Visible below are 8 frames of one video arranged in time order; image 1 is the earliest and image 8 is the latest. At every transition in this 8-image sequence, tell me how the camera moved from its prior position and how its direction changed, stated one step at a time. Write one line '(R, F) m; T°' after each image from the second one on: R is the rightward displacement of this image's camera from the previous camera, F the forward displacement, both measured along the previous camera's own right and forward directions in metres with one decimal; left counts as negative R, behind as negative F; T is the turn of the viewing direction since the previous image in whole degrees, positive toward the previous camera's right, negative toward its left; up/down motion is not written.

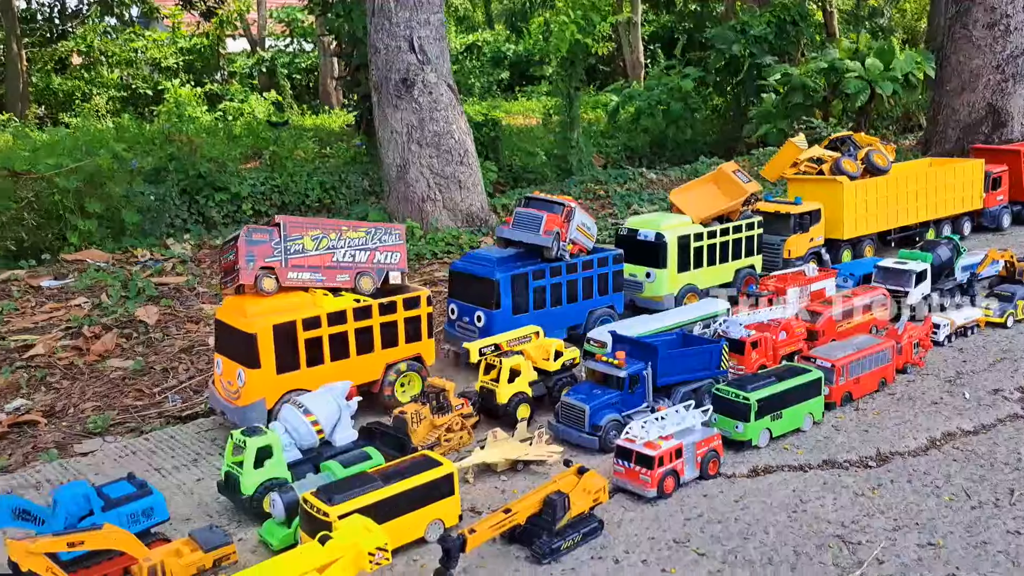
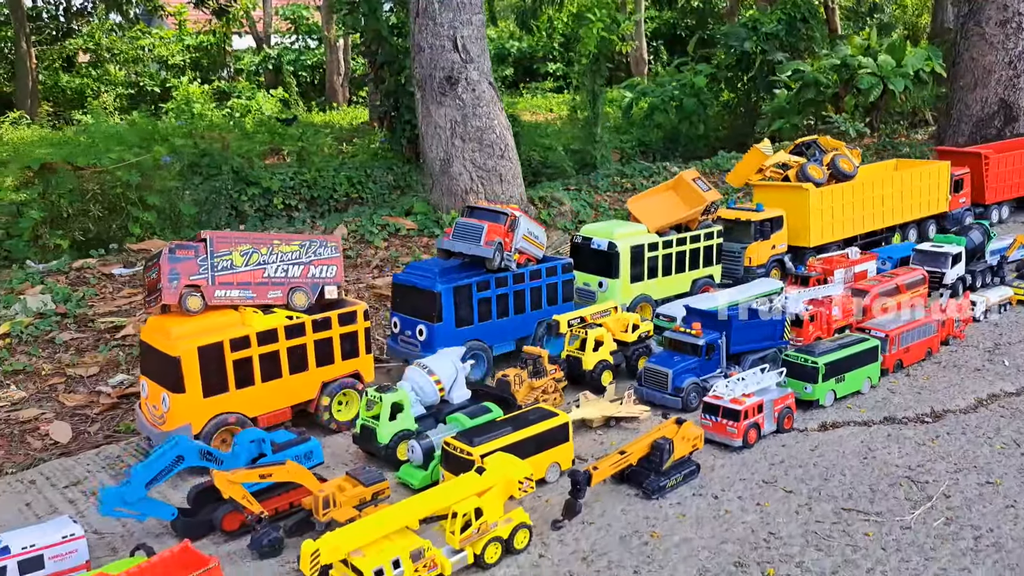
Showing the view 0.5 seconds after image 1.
(-1.1, -1.1) m; 0°
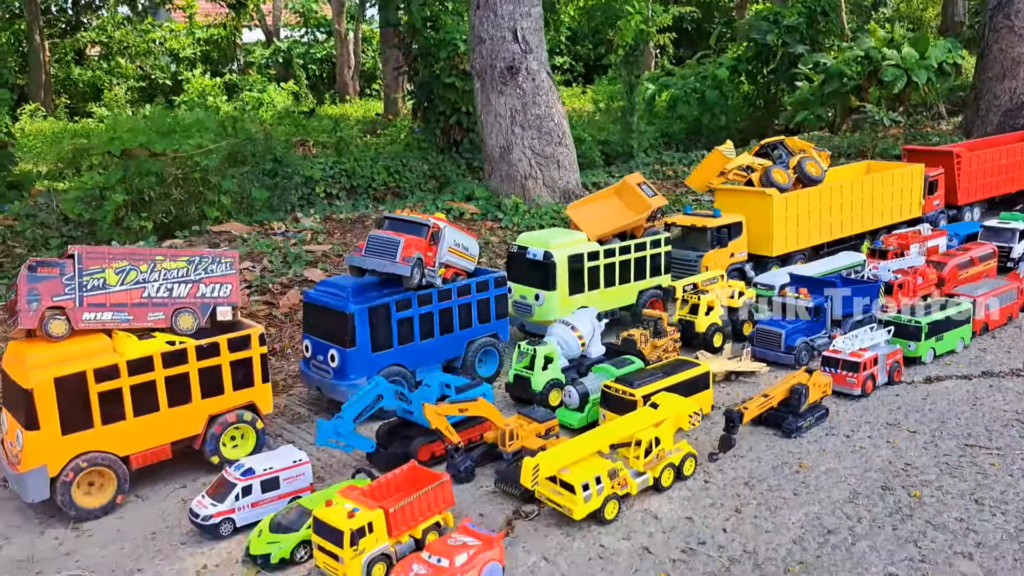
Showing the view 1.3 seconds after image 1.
(-1.7, -1.0) m; 0°
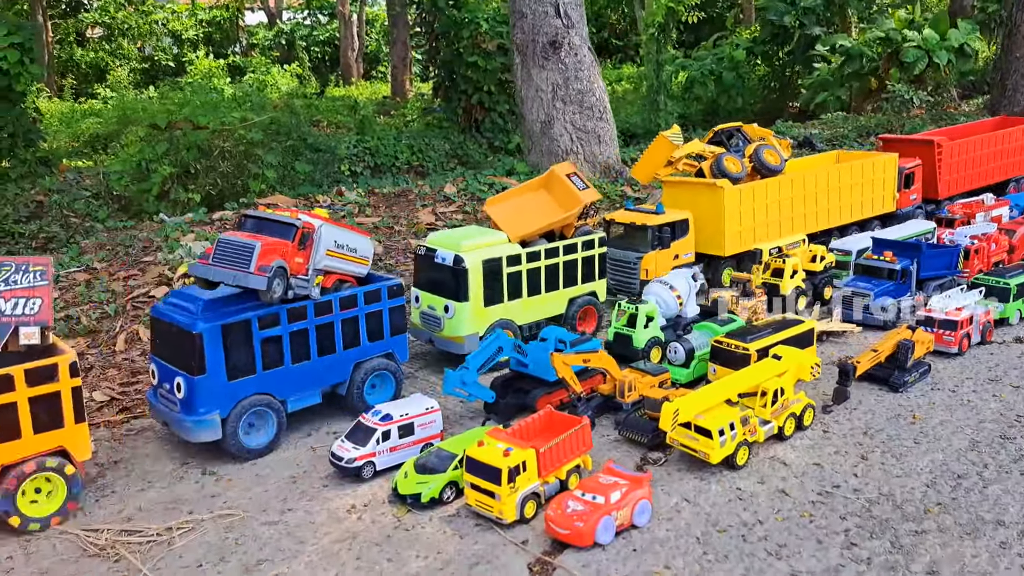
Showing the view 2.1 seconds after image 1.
(-1.3, -0.2) m; 0°
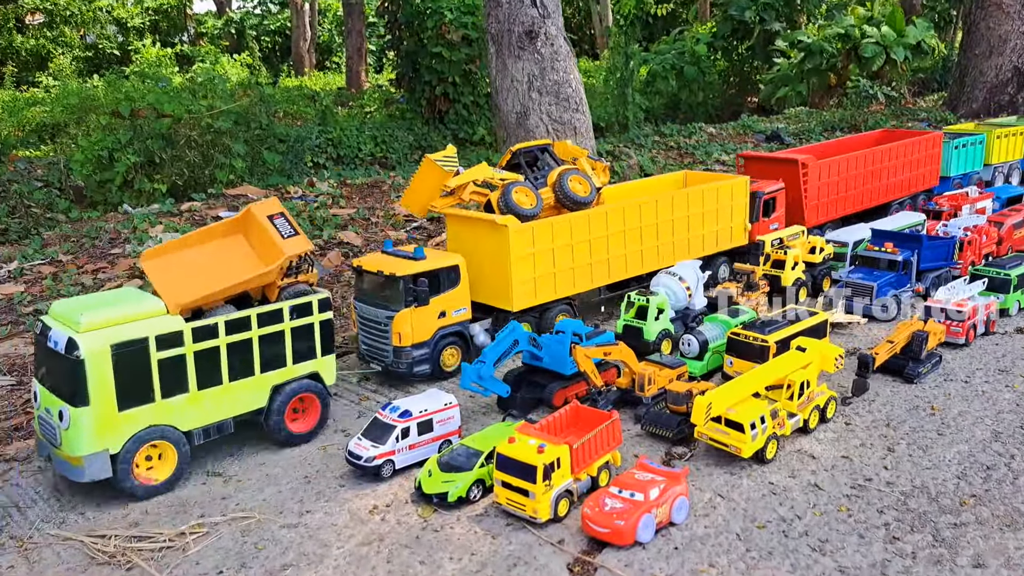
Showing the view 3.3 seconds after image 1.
(-0.7, +0.3) m; +3°
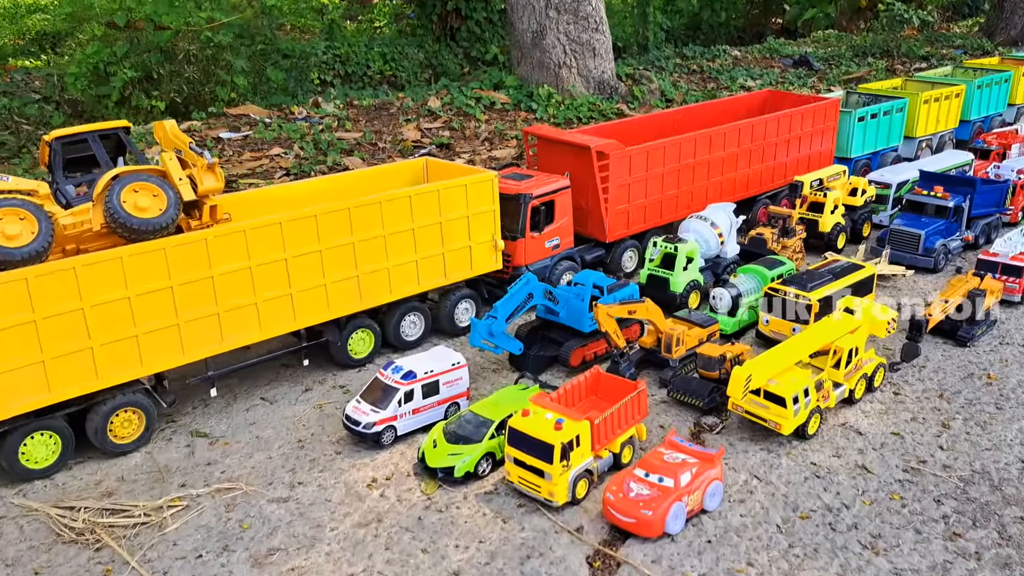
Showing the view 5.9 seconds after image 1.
(-0.1, +0.9) m; -1°
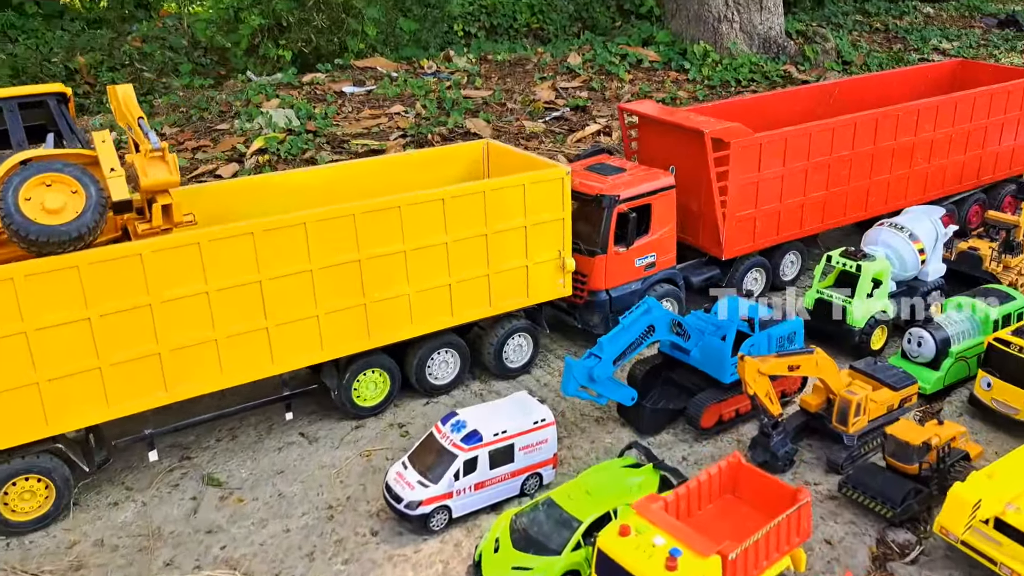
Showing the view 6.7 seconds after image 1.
(+0.2, +2.0) m; -10°
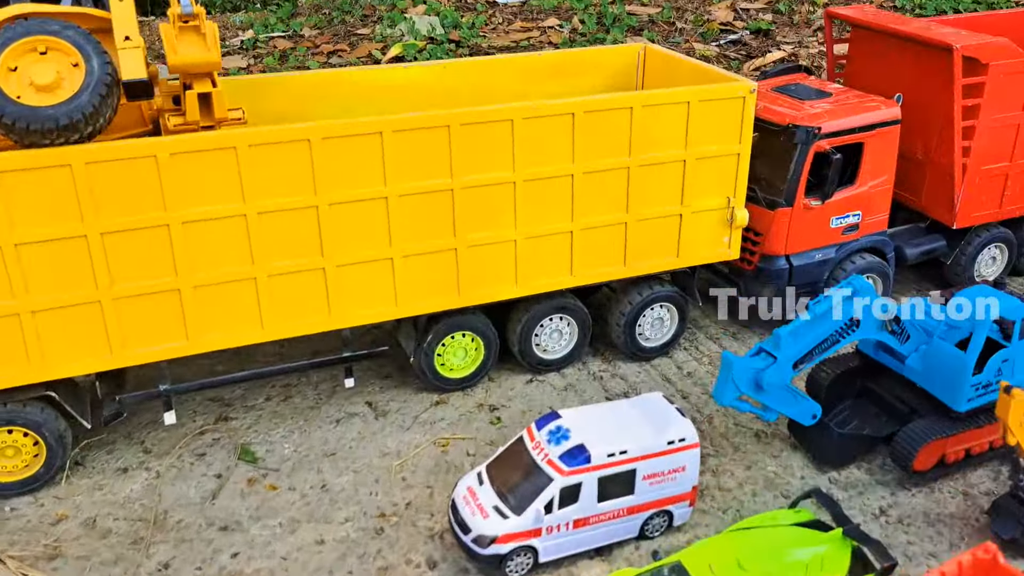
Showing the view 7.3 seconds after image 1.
(0.0, +1.6) m; -10°
